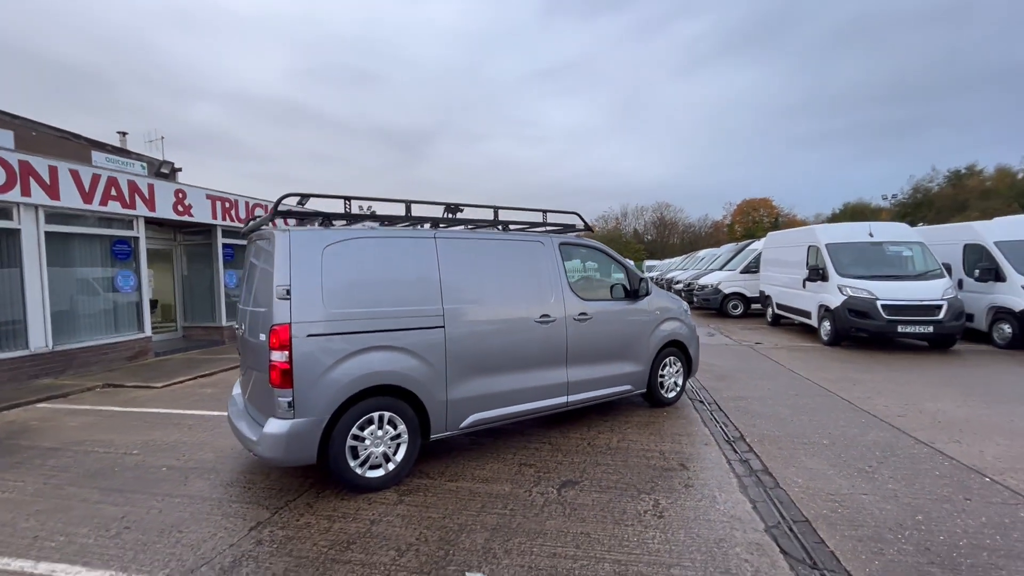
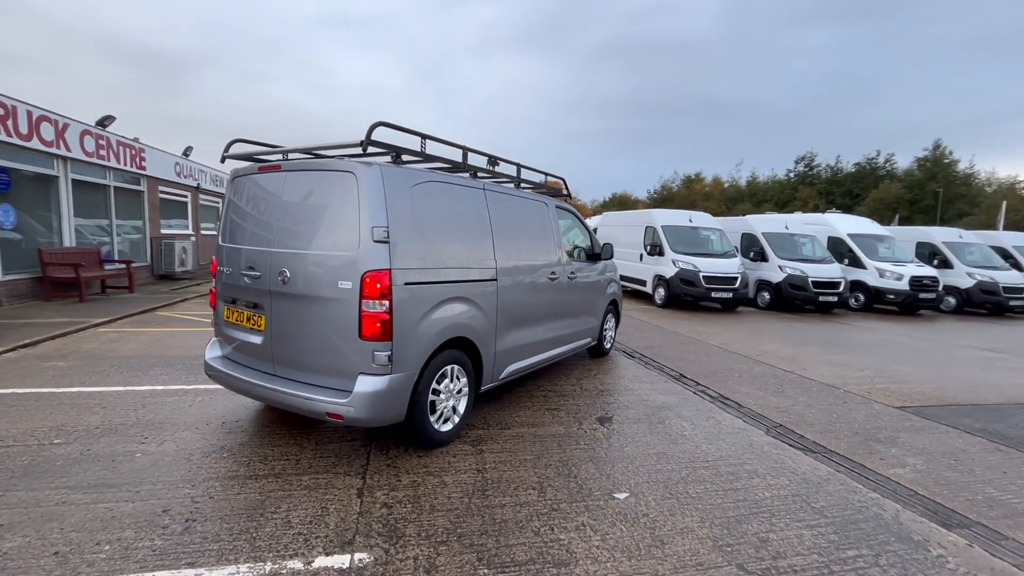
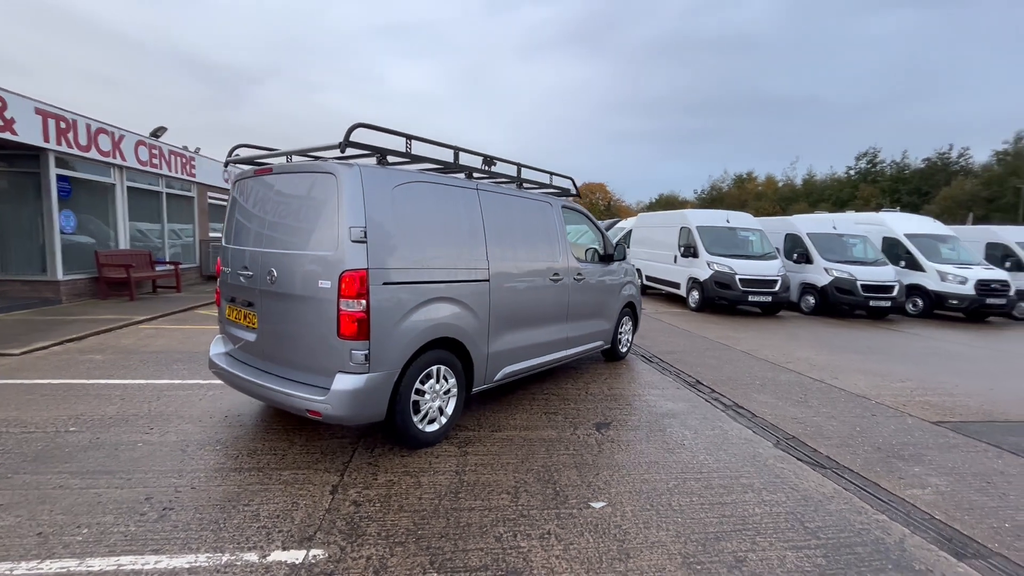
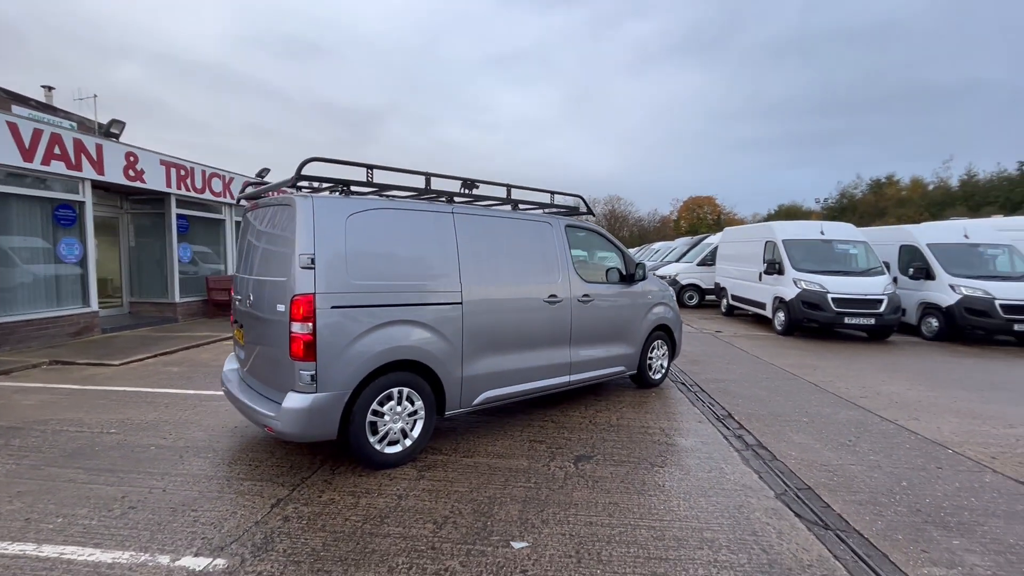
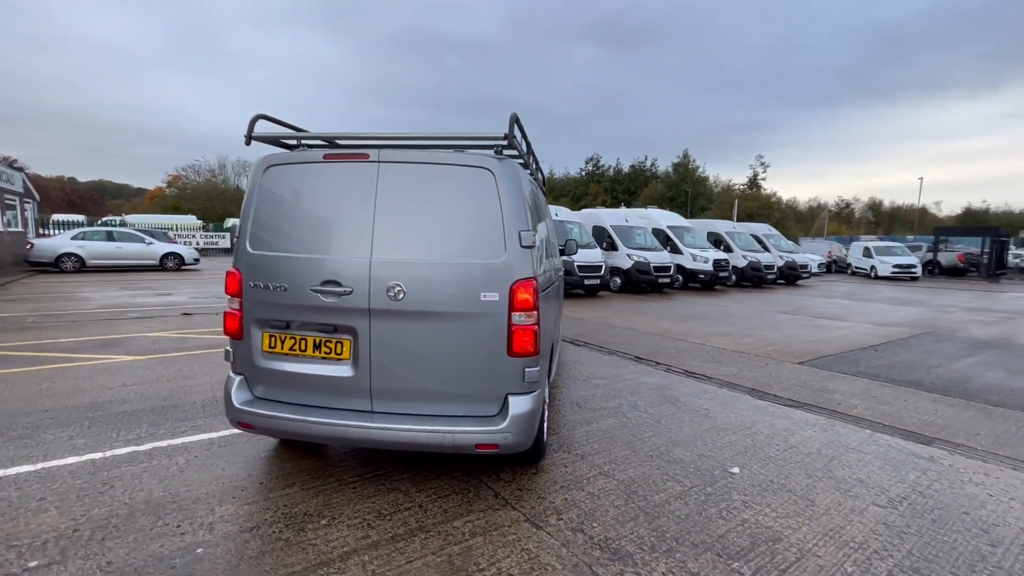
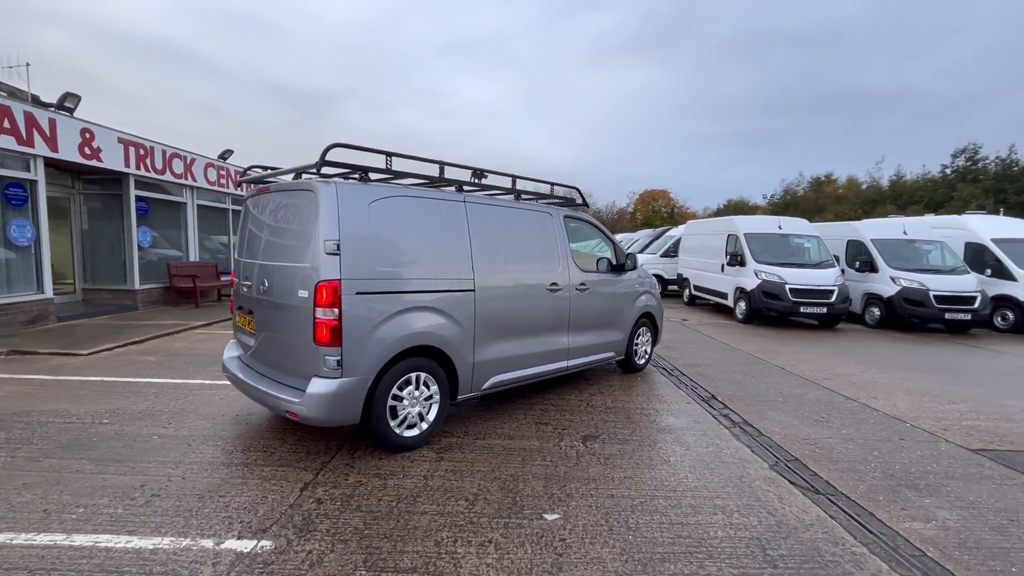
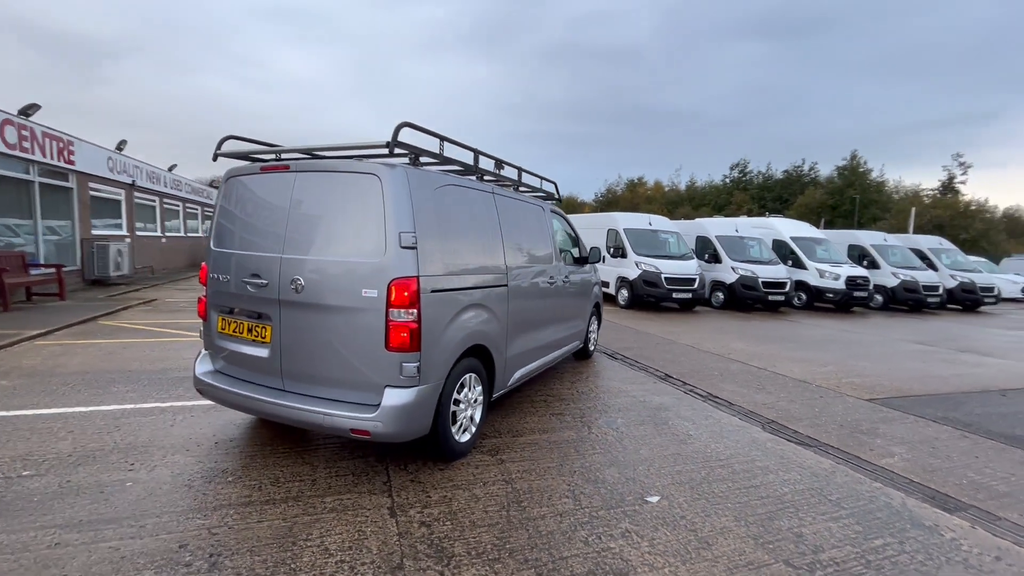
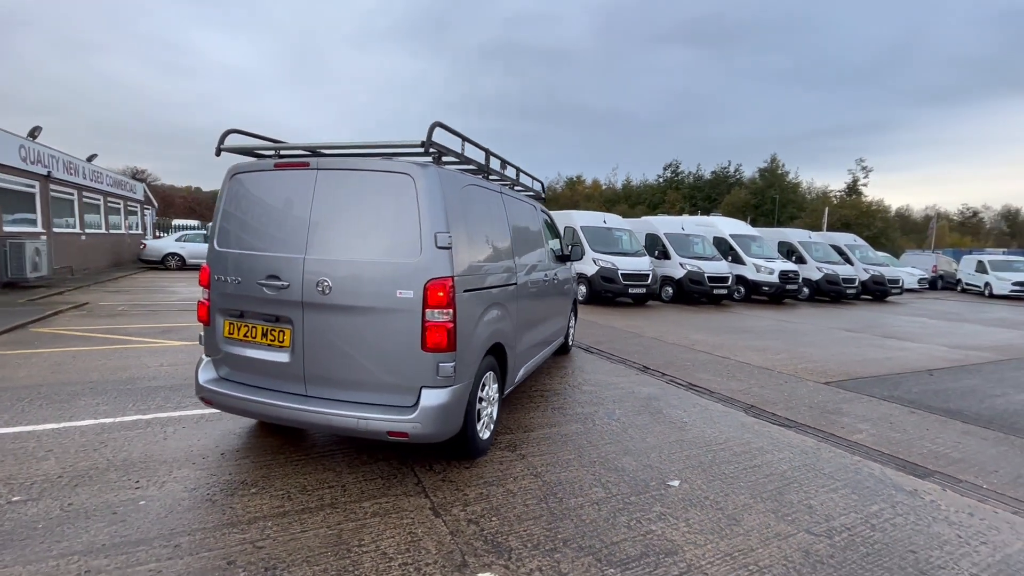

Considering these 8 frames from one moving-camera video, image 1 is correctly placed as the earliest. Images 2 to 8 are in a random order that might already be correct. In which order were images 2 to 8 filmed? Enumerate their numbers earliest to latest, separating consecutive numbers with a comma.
4, 6, 3, 2, 7, 8, 5
